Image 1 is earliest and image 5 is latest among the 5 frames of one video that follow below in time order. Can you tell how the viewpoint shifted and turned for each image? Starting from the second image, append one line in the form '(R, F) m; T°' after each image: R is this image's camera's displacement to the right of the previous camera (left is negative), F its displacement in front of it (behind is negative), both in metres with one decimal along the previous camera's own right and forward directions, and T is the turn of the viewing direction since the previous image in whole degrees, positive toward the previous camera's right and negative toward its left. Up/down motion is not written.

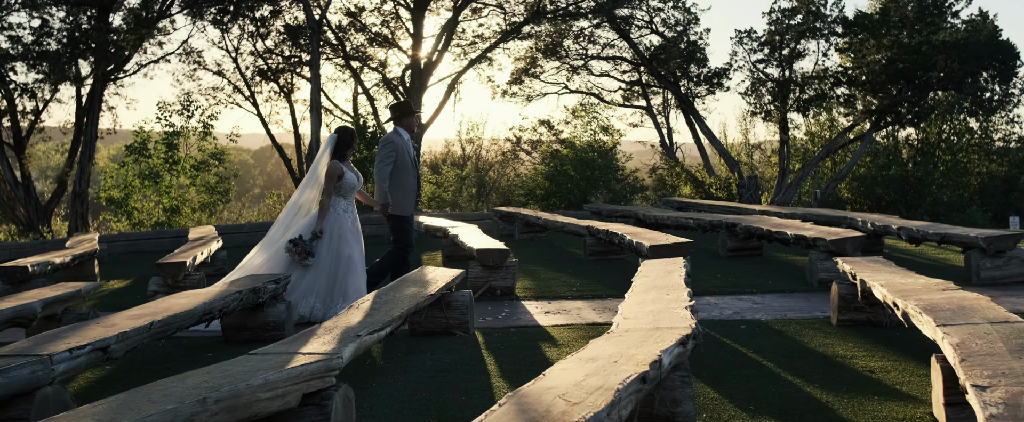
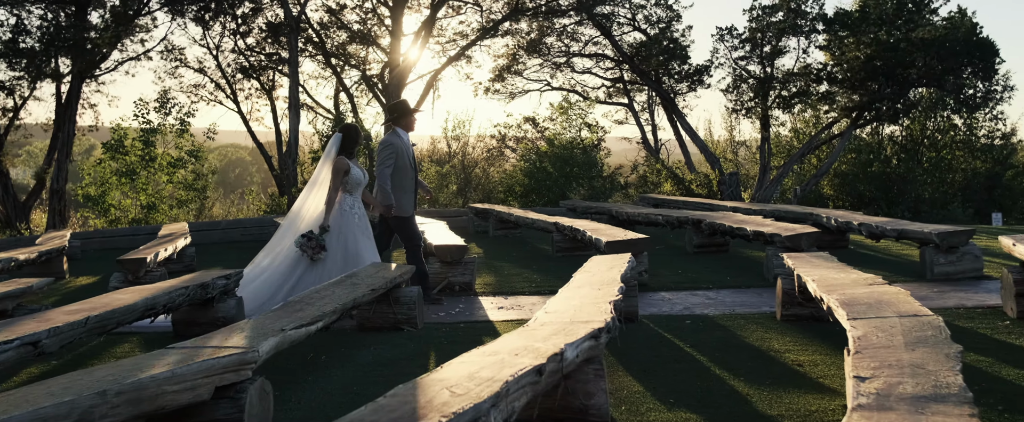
(+0.3, -0.1) m; 0°
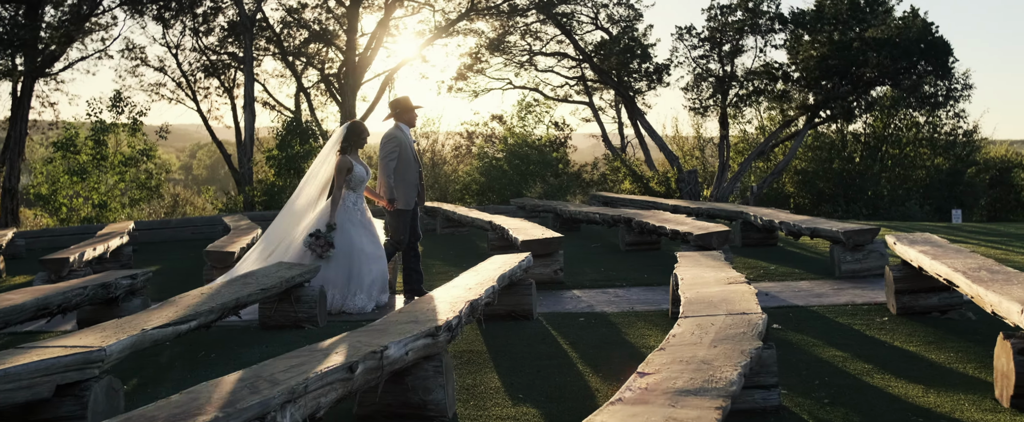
(+0.6, -0.2) m; +1°
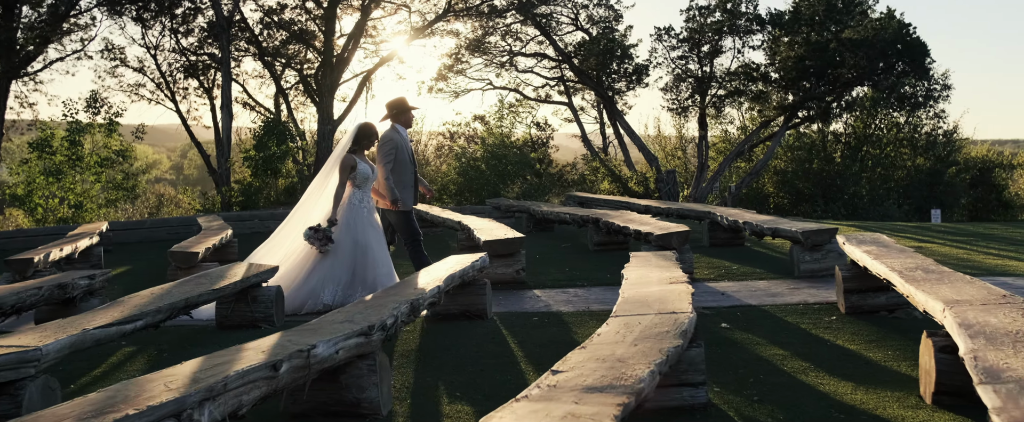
(+0.3, -0.1) m; 0°
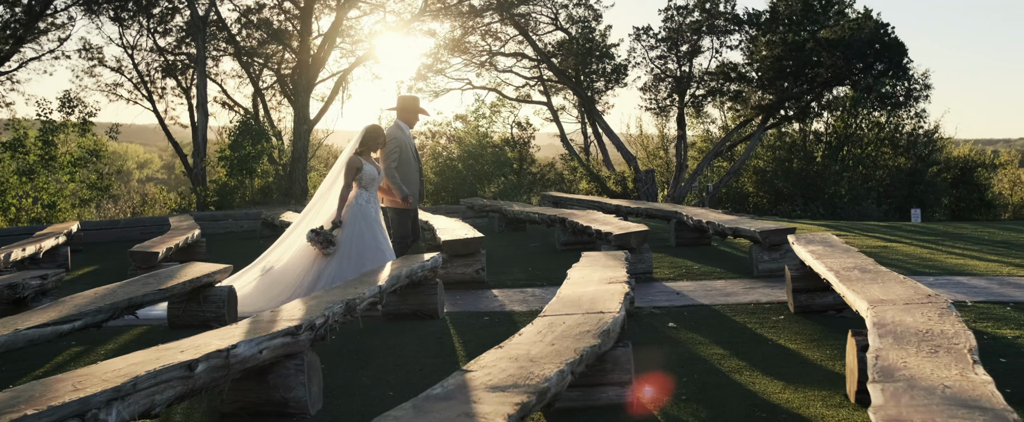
(+0.3, 0.0) m; 0°
